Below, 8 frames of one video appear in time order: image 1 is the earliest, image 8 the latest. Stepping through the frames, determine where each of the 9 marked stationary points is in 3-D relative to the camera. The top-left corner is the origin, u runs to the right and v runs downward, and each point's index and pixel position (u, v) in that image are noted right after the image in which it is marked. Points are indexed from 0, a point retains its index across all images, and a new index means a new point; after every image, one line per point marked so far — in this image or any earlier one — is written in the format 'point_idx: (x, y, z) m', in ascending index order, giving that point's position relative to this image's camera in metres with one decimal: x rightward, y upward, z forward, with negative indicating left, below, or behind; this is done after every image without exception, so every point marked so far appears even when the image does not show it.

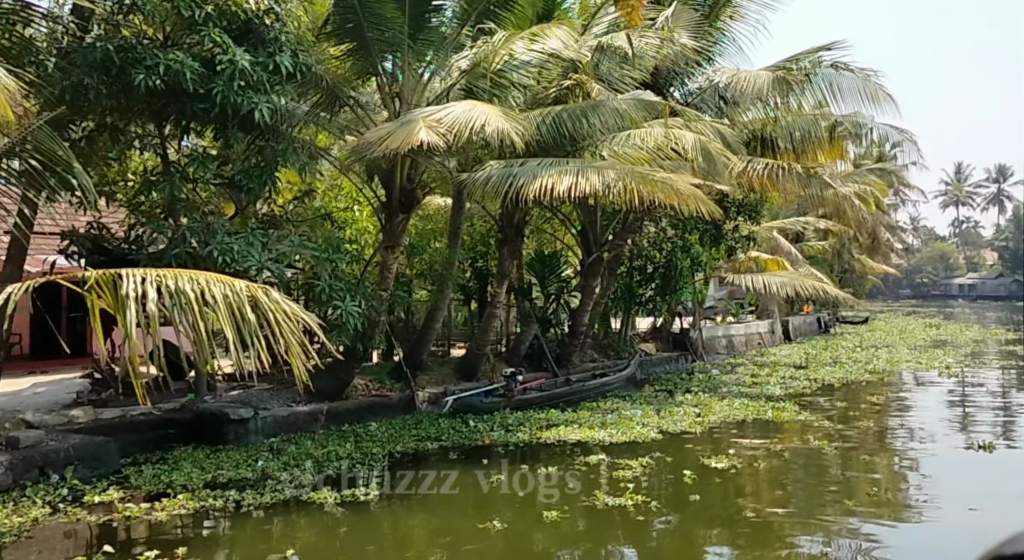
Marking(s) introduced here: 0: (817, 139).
0: (+5.6, +2.6, +17.8) m
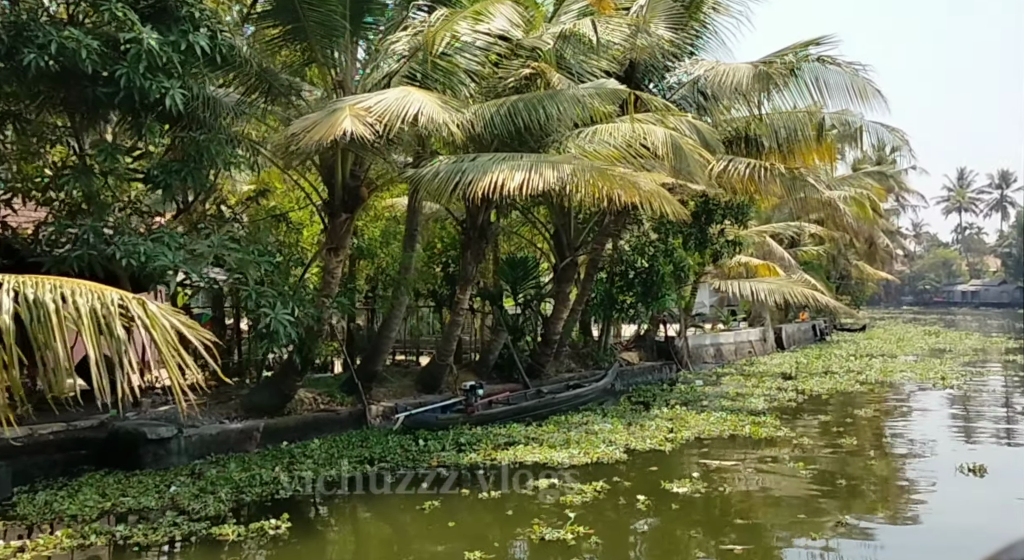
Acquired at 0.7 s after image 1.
0: (+5.1, +2.5, +16.9) m
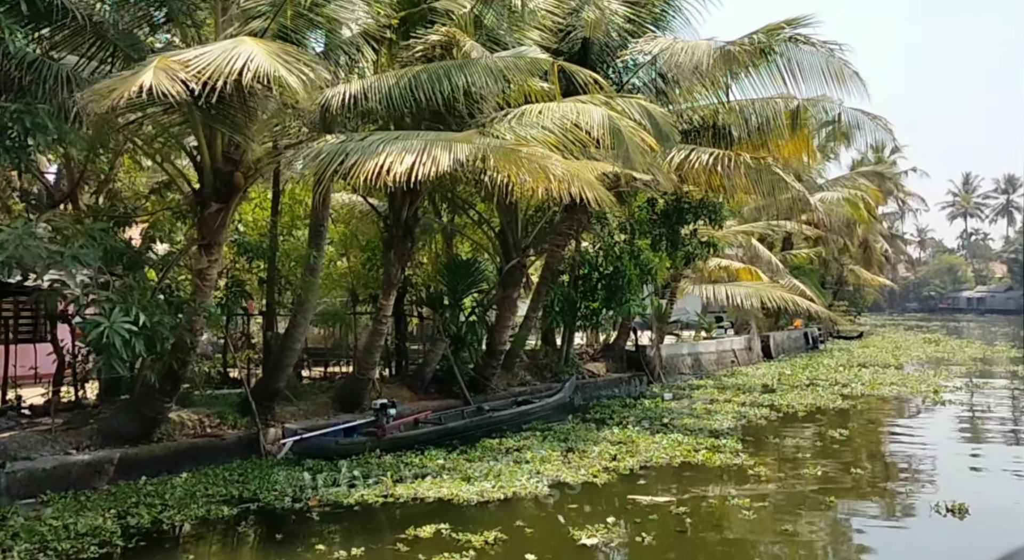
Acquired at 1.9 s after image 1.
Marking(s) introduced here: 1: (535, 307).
0: (+4.2, +2.5, +15.3) m
1: (+0.4, -0.5, +16.3) m
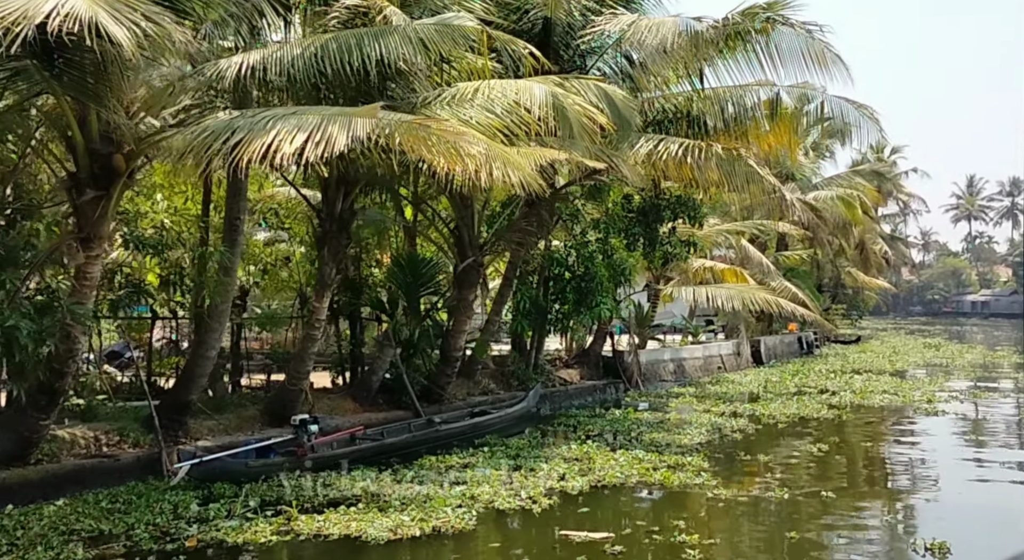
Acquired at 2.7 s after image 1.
0: (+3.6, +2.4, +14.1) m
1: (-0.2, -0.5, +15.2) m
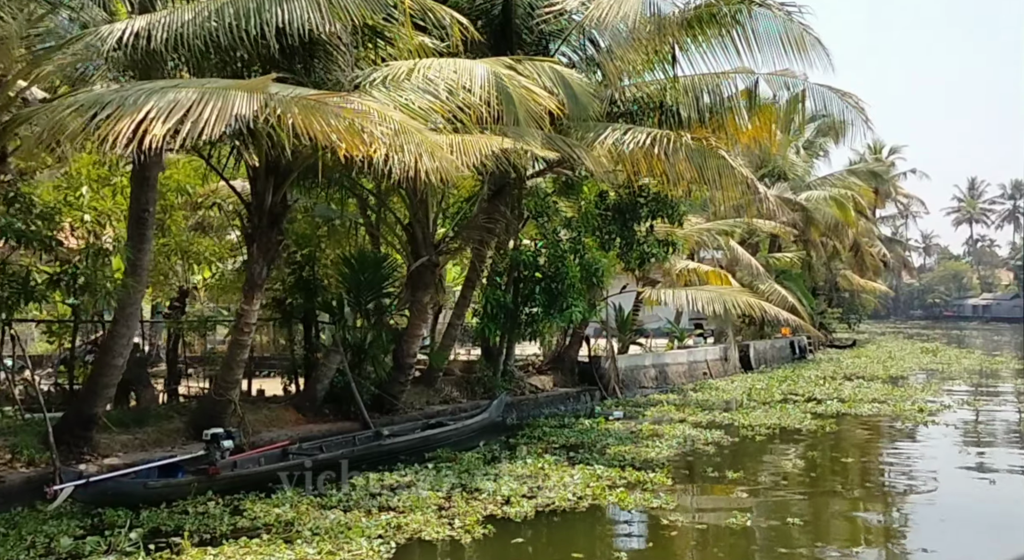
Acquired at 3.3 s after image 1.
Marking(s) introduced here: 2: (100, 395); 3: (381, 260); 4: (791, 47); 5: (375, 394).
0: (+3.0, +2.4, +13.2) m
1: (-0.8, -0.5, +14.2) m
2: (-3.8, -1.0, +8.9) m
3: (-1.7, +0.3, +12.2) m
4: (+3.5, +2.9, +11.8) m
5: (-1.8, -1.5, +12.5) m
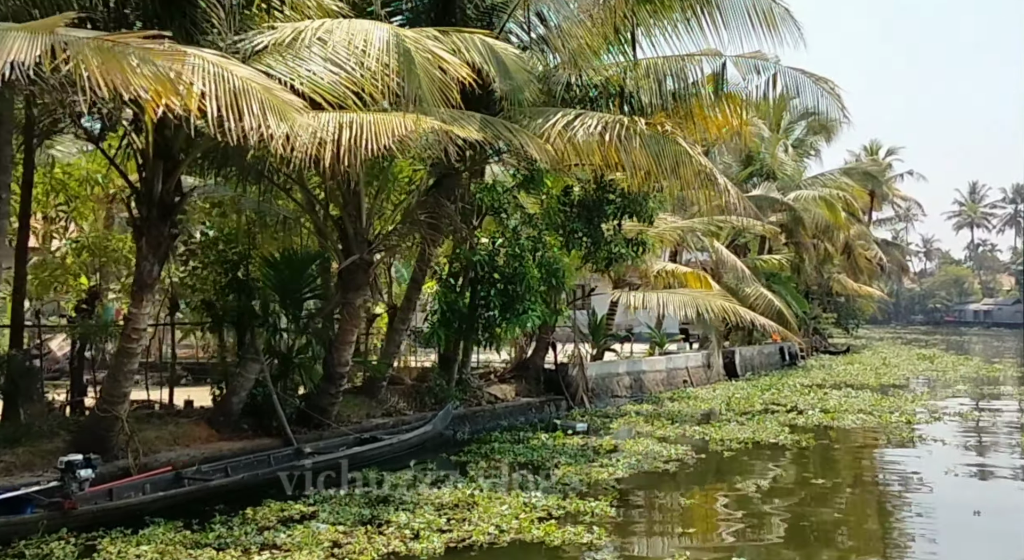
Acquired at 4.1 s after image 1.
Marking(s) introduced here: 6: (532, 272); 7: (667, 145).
0: (+2.3, +2.4, +12.0) m
1: (-1.5, -0.5, +13.1) m
2: (-4.5, -1.0, +7.7) m
3: (-2.4, +0.3, +11.0) m
4: (+2.8, +2.9, +10.6) m
5: (-2.5, -1.5, +11.4) m
6: (+0.3, +0.1, +14.6) m
7: (+1.8, +1.6, +11.0) m
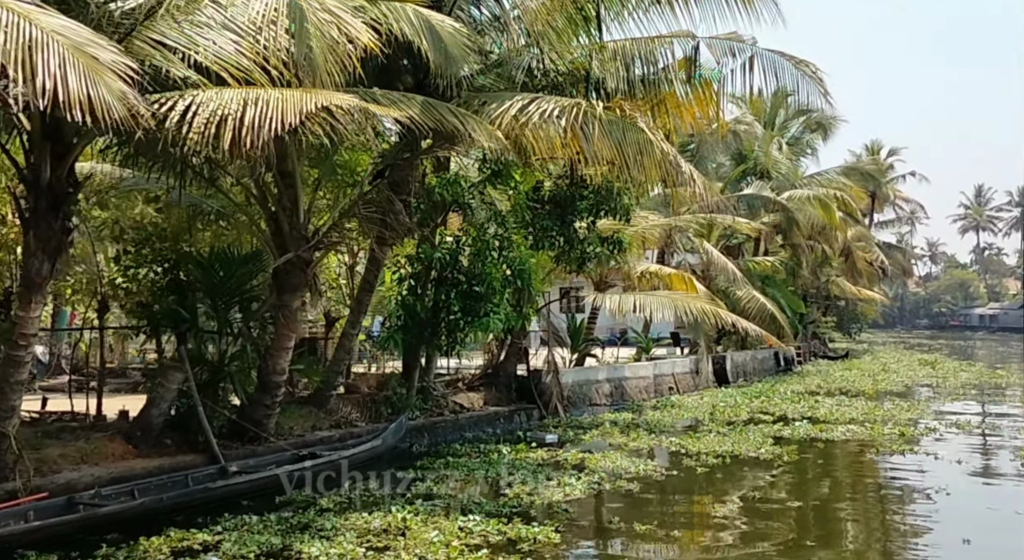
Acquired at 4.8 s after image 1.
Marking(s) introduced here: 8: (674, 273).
0: (+1.8, +2.4, +11.1) m
1: (-2.0, -0.5, +12.1) m
2: (-5.1, -1.0, +6.8) m
3: (-3.0, +0.2, +10.1) m
4: (+2.2, +2.9, +9.6) m
5: (-3.0, -1.5, +10.4) m
6: (-0.2, +0.1, +13.6) m
7: (+1.2, +1.5, +10.0) m
8: (+3.3, +0.1, +19.3) m
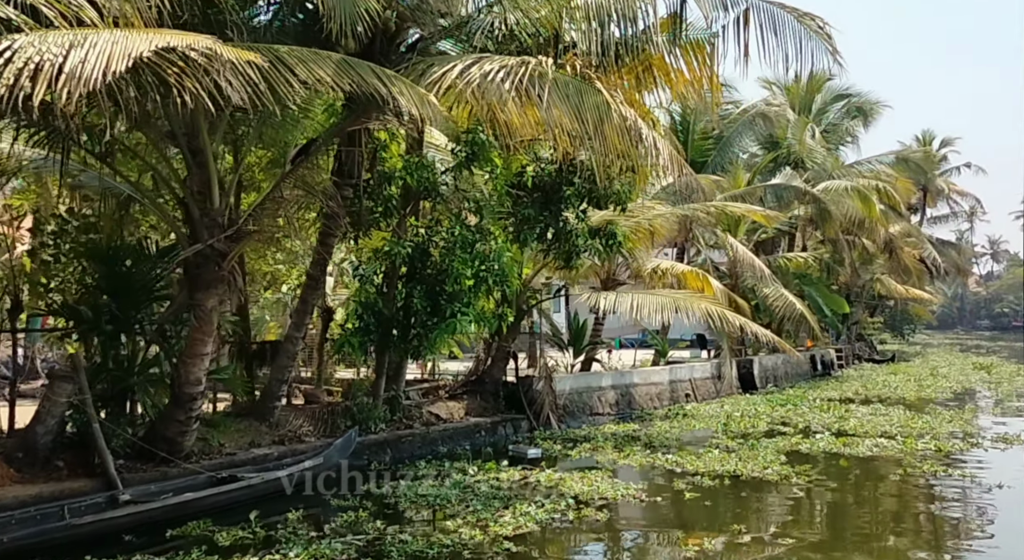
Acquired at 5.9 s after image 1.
0: (+1.3, +2.4, +9.5) m
1: (-2.4, -0.5, +10.7) m
2: (-5.7, -1.0, +5.5) m
3: (-3.5, +0.3, +8.7) m
4: (+1.7, +2.9, +8.0) m
5: (-3.5, -1.5, +9.0) m
6: (-0.5, +0.2, +12.1) m
7: (+0.7, +1.6, +8.4) m
8: (+3.3, +0.2, +17.6) m
